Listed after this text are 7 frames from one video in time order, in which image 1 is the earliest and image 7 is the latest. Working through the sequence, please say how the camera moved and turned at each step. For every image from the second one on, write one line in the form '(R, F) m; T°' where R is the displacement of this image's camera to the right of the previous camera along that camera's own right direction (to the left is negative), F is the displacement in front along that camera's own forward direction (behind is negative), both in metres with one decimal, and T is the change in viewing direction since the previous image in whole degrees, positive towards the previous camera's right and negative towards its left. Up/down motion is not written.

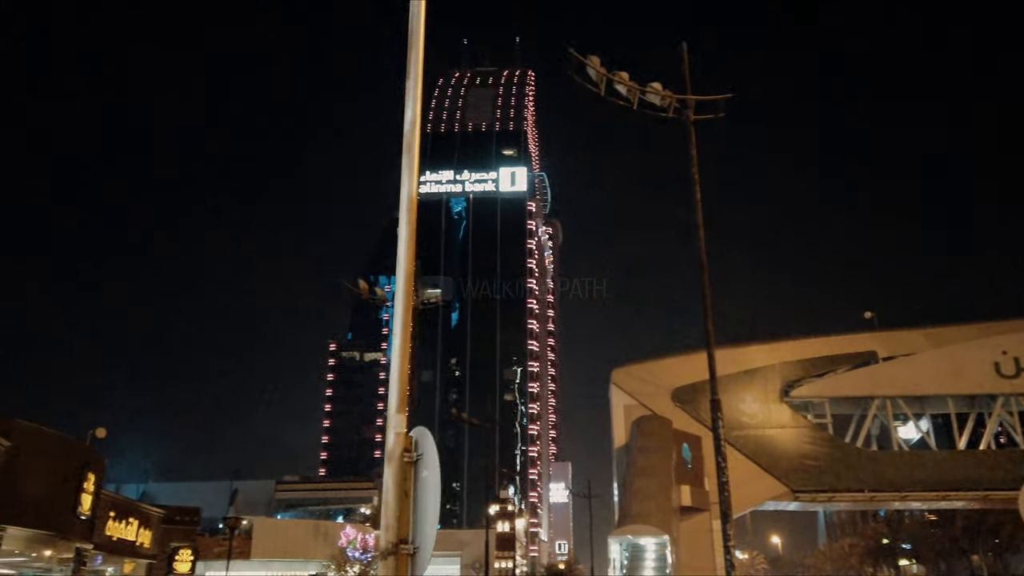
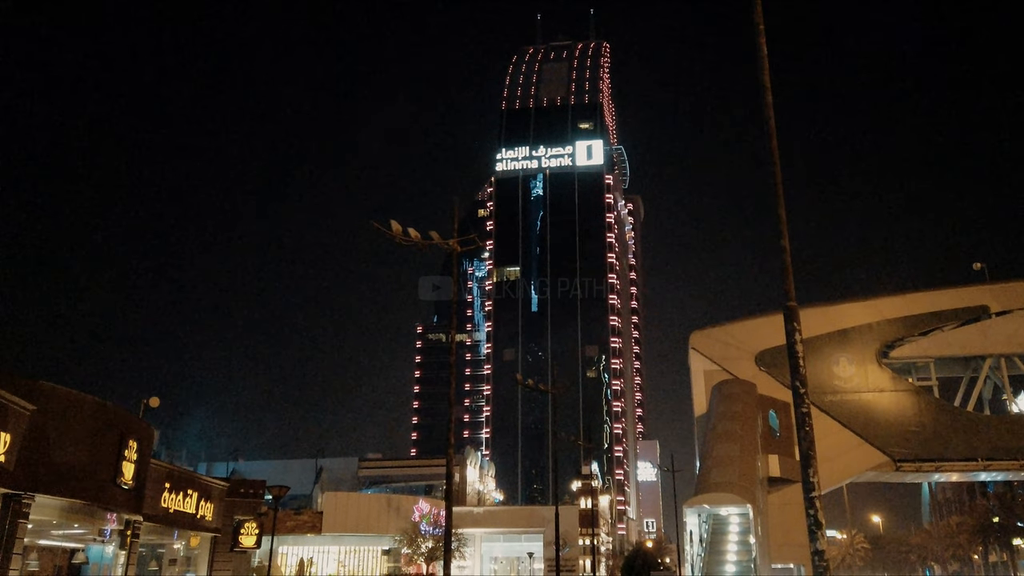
(+0.9, +2.4) m; -6°
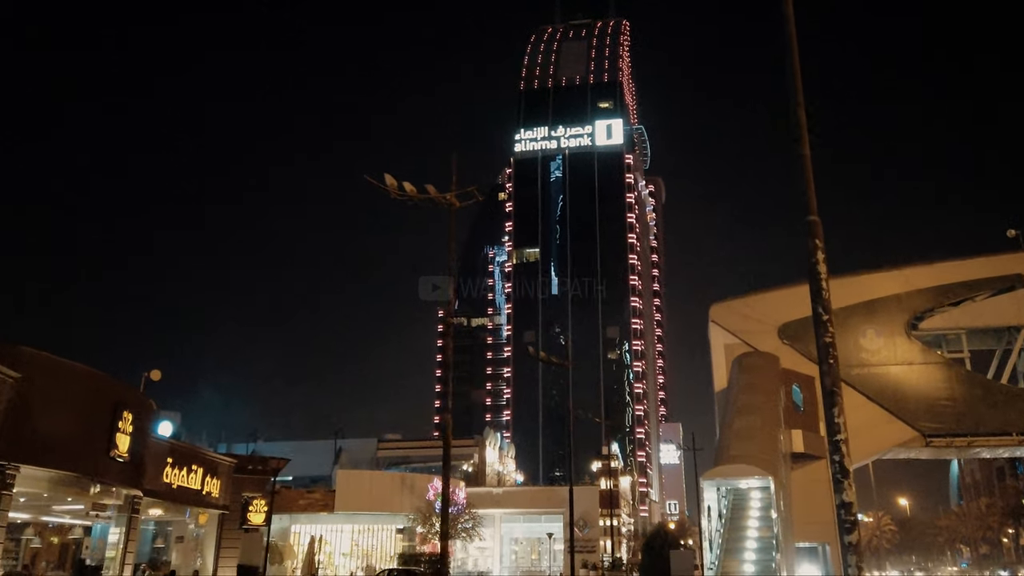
(+0.5, +1.2) m; -2°
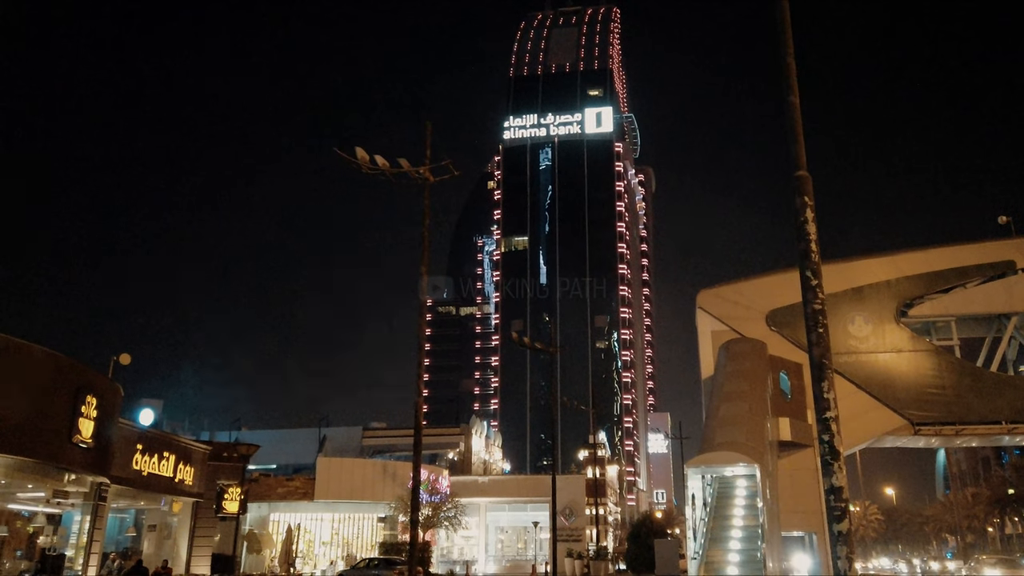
(+0.3, +0.8) m; +1°
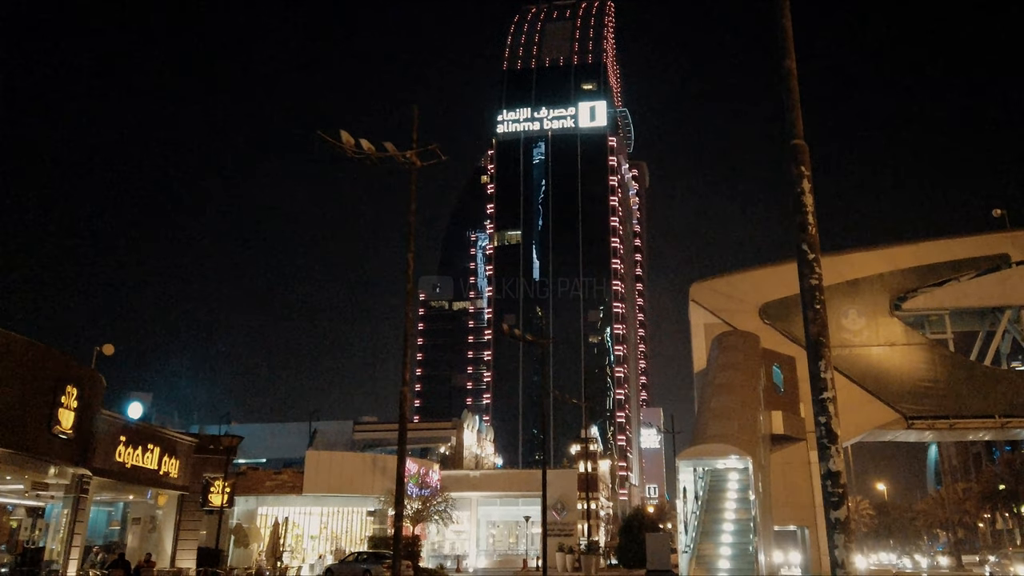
(+0.1, +0.4) m; 0°
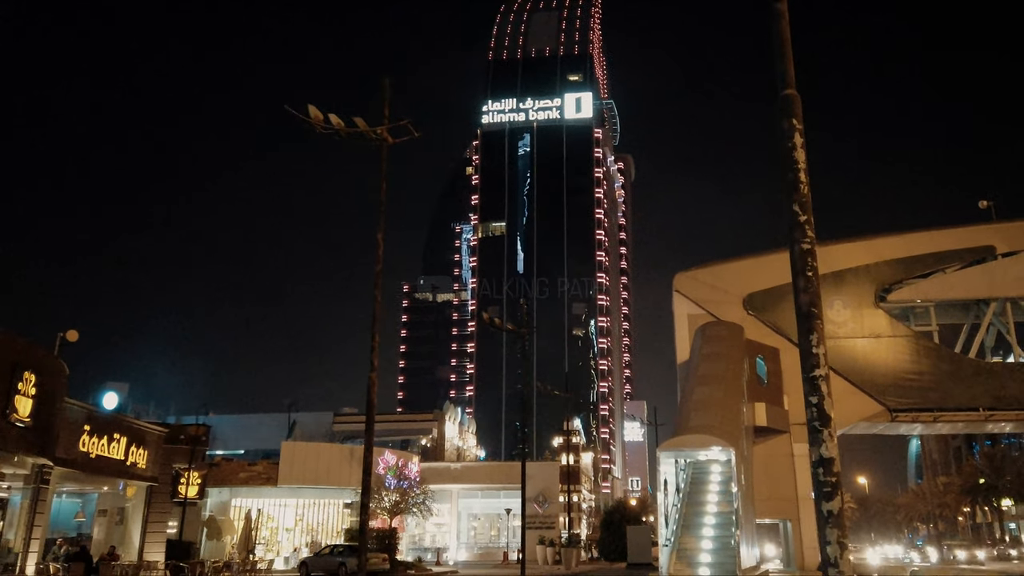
(+0.2, +0.8) m; +1°
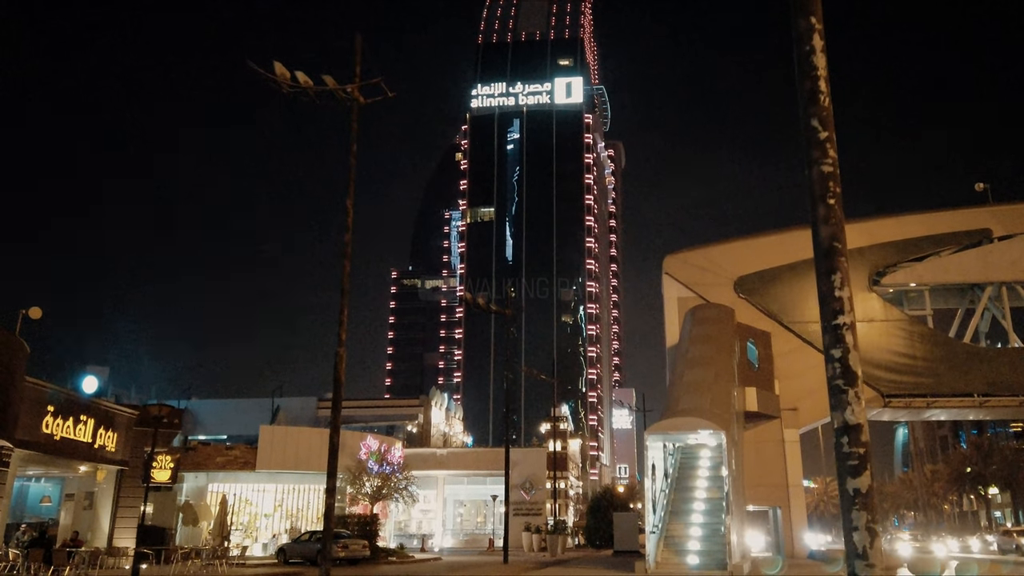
(+0.2, +1.1) m; +1°
